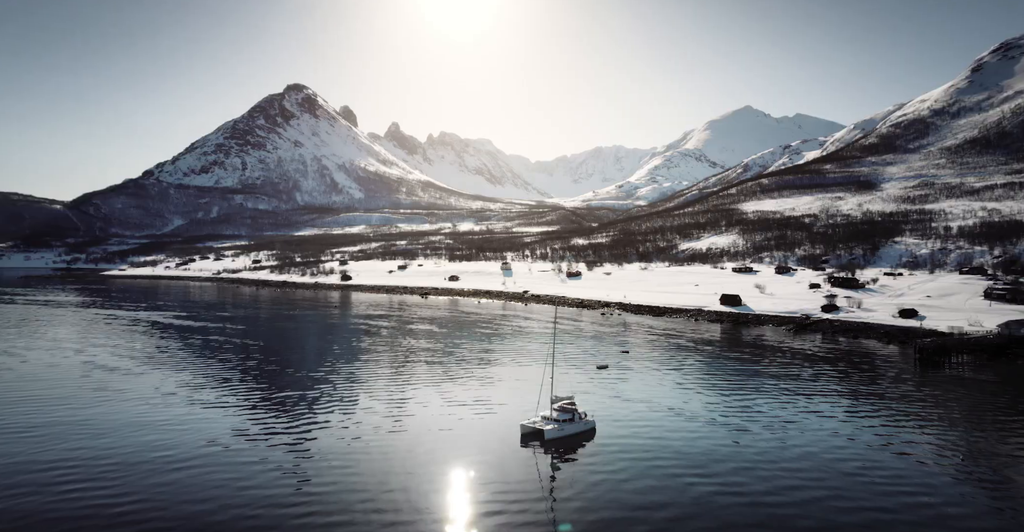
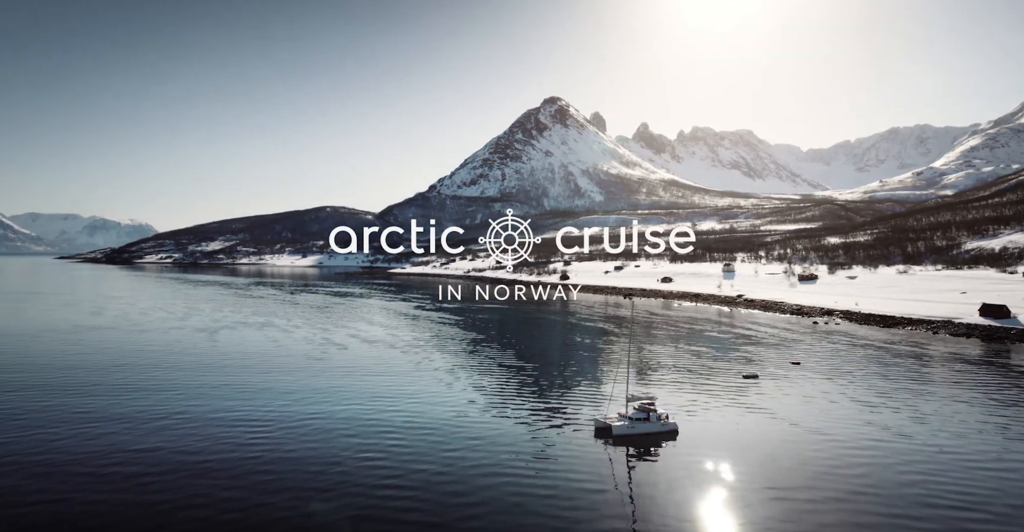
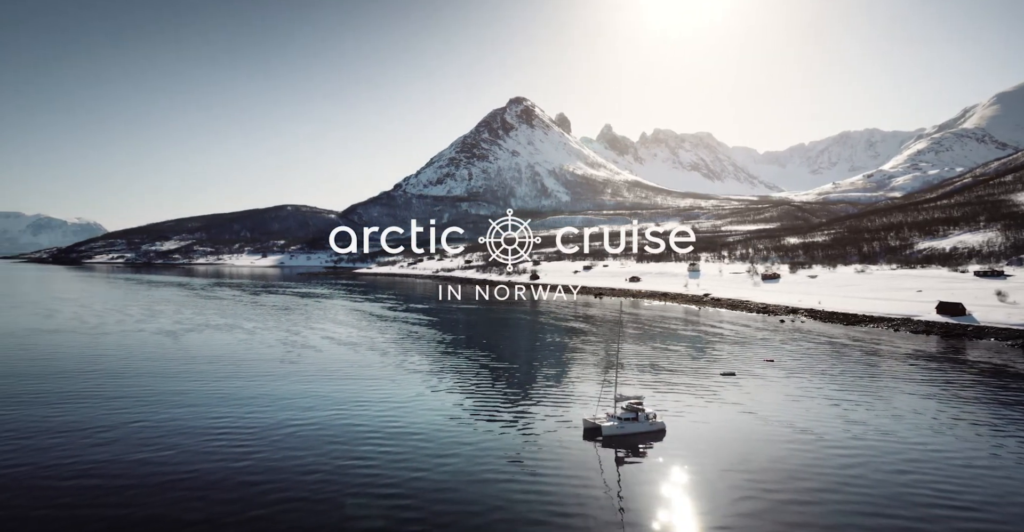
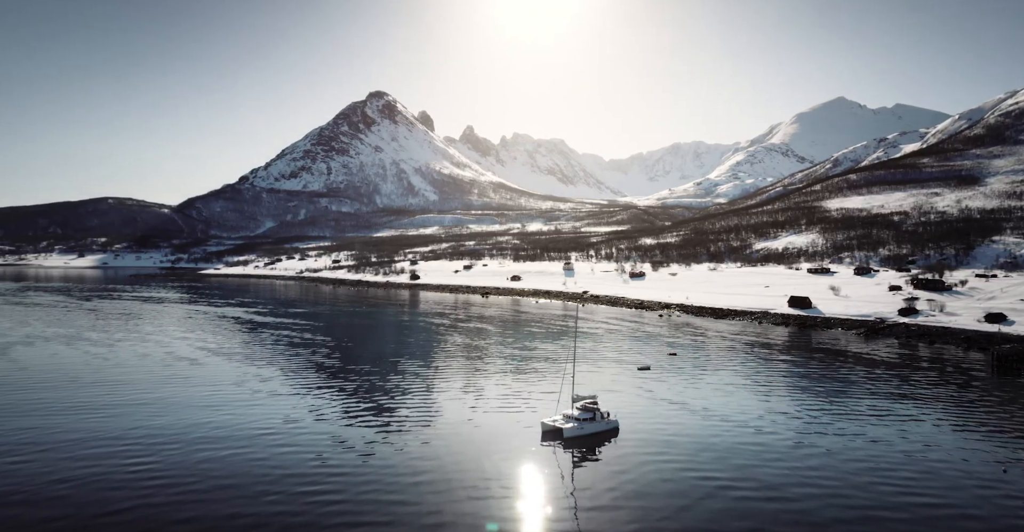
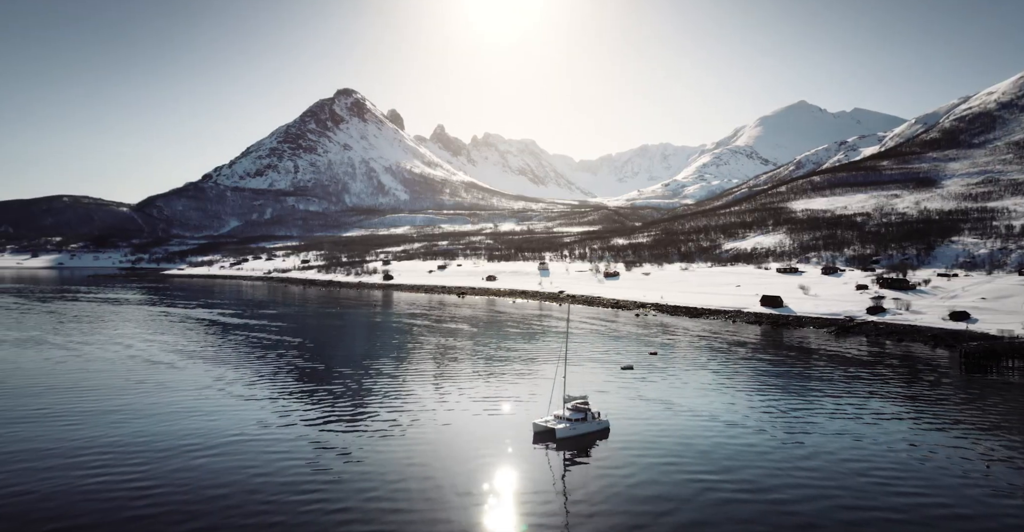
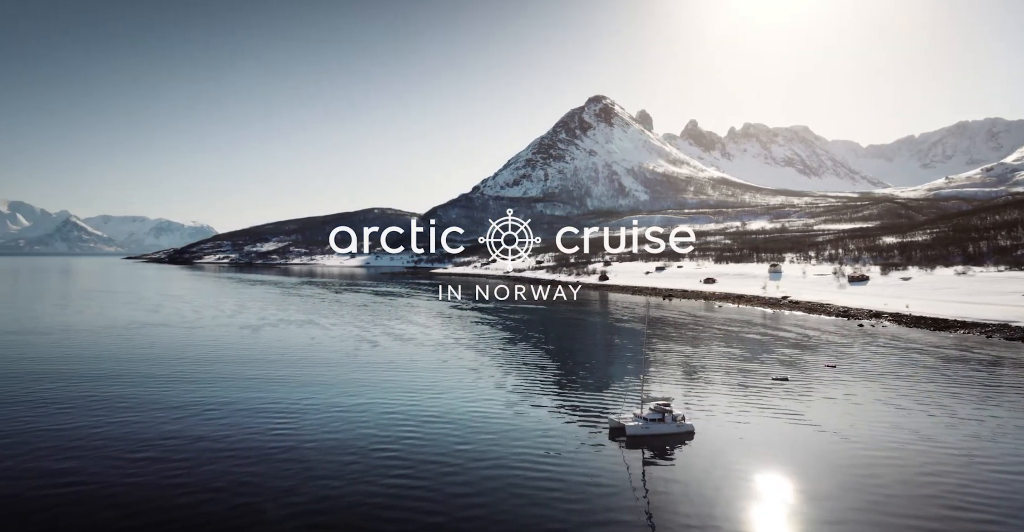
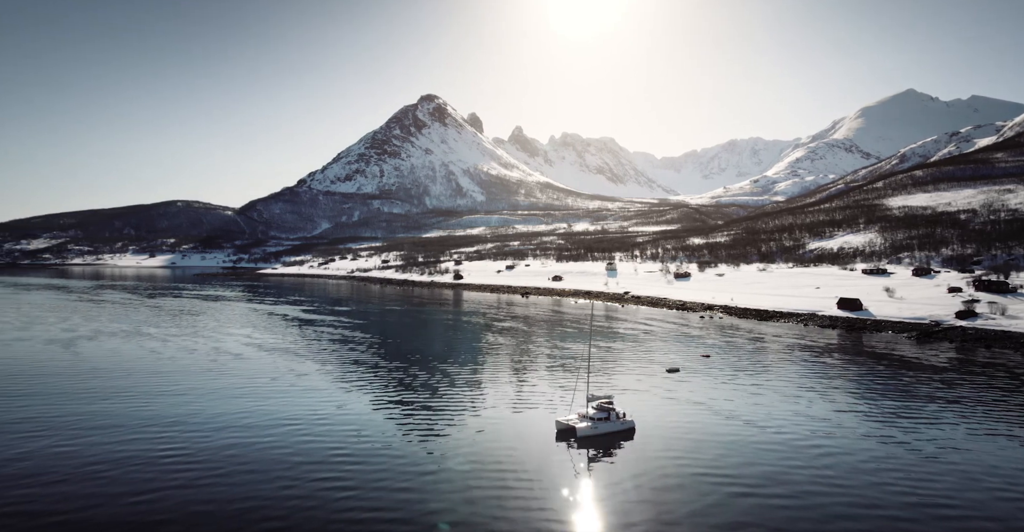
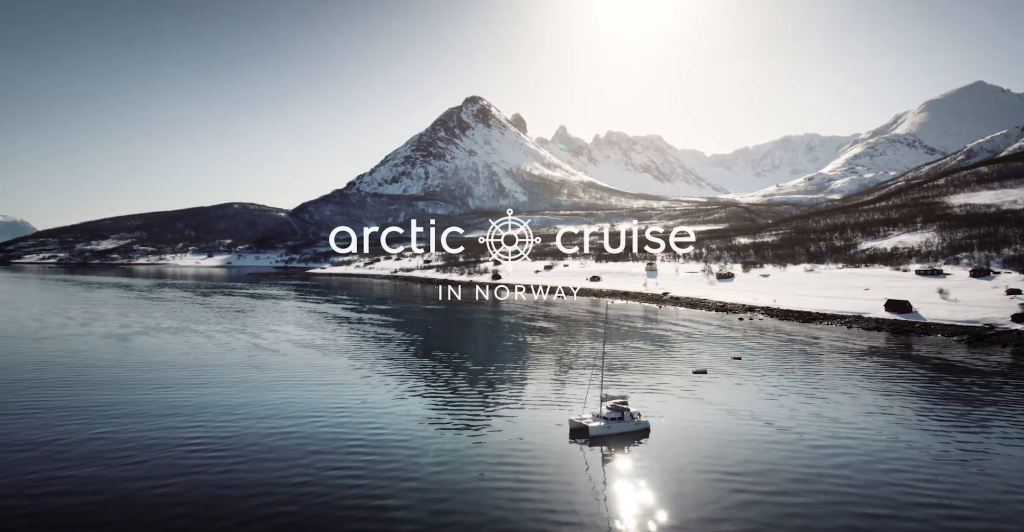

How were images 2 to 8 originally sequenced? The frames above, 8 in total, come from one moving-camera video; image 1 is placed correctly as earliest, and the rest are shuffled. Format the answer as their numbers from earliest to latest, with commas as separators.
5, 4, 7, 8, 3, 2, 6
